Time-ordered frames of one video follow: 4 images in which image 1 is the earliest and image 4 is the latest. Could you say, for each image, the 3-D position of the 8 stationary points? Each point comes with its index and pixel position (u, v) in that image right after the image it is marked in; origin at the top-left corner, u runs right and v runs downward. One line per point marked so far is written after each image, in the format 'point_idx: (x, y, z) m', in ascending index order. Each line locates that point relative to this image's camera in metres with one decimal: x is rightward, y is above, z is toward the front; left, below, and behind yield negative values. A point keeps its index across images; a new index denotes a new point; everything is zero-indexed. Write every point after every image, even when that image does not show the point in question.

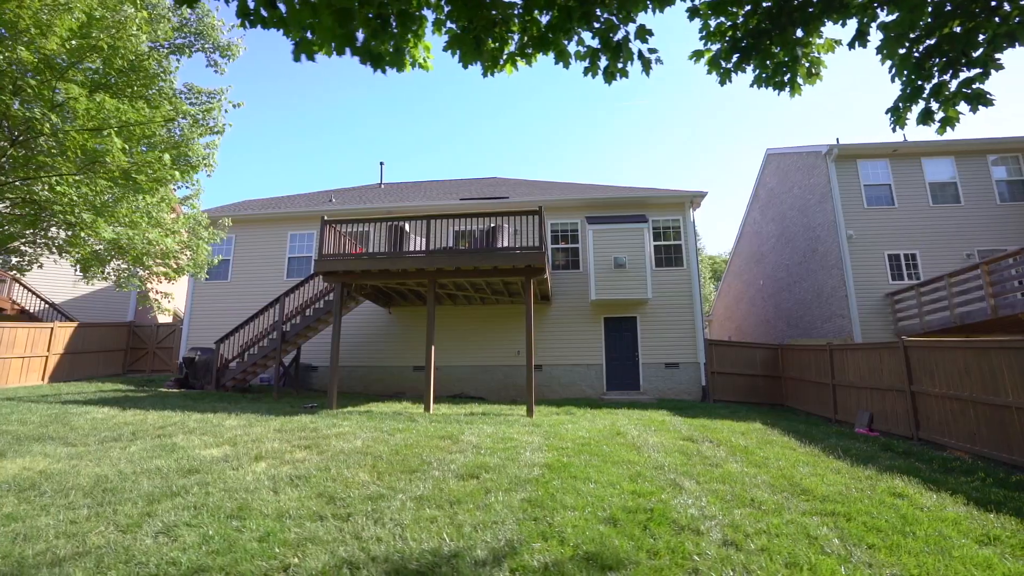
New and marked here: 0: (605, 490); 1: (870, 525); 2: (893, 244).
0: (+0.8, -1.8, +4.1) m
1: (+2.6, -1.7, +3.5) m
2: (+9.6, +1.1, +12.0) m
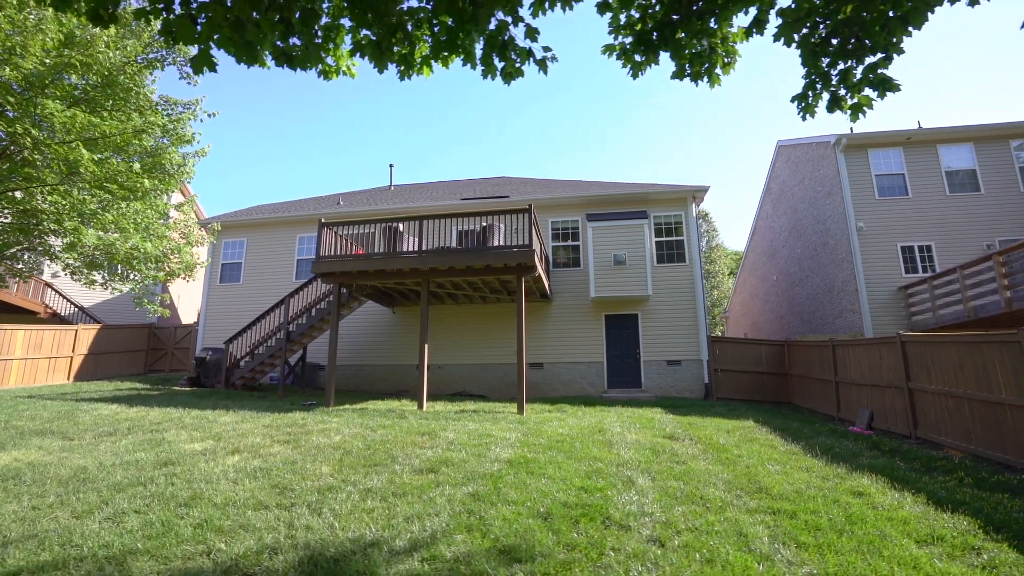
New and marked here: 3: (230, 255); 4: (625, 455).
0: (+0.4, -1.7, +4.2) m
1: (+2.2, -1.7, +3.4) m
2: (+9.5, +1.3, +11.5) m
3: (-8.2, +1.0, +13.9) m
4: (+1.3, -1.9, +5.4) m
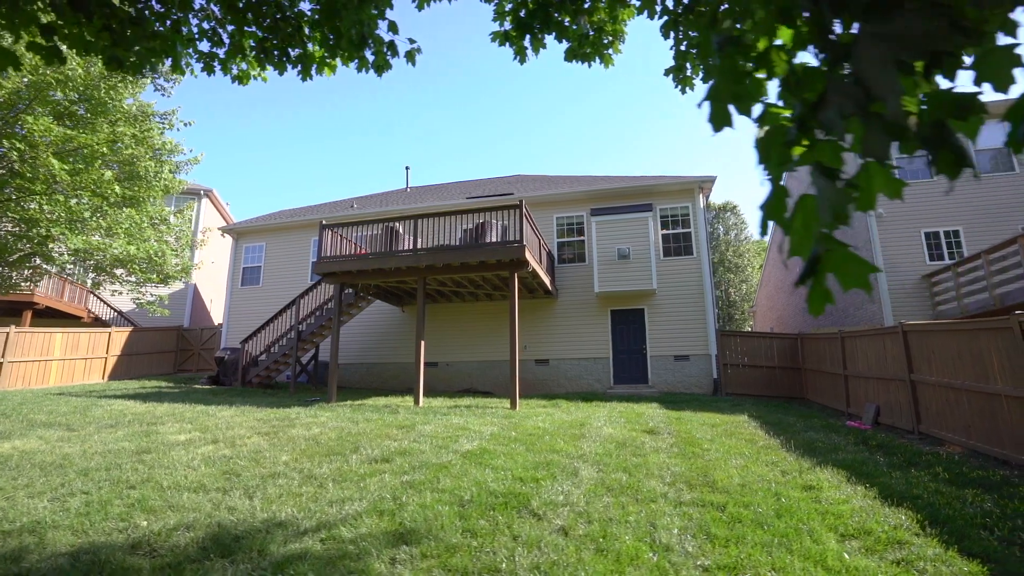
0: (-0.2, -1.6, +4.2) m
1: (+1.5, -1.6, +3.3) m
2: (+9.5, +1.5, +10.8) m
3: (-8.0, +0.9, +14.6) m
4: (+0.8, -1.8, +5.3) m
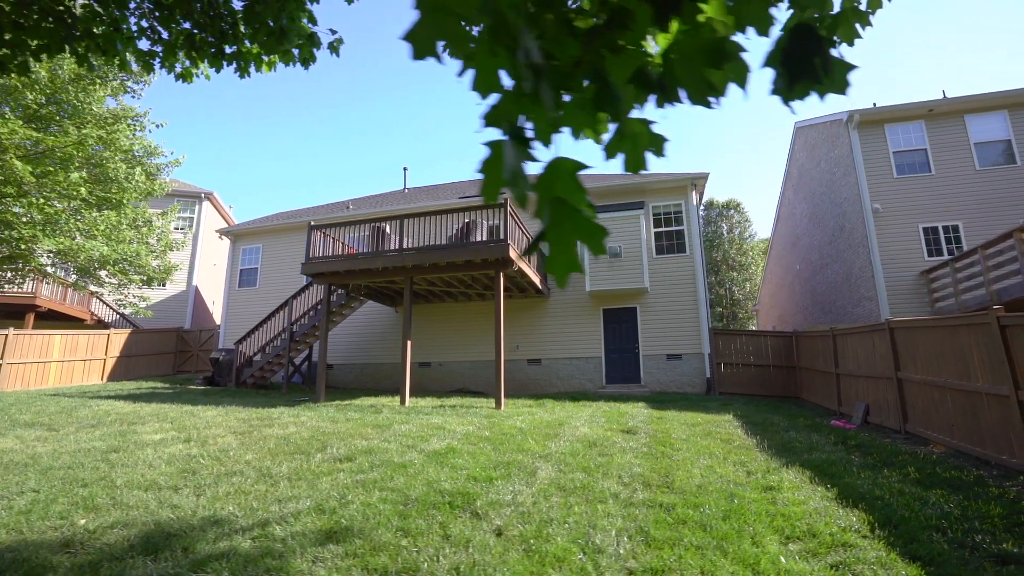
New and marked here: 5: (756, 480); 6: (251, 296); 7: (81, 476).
0: (-0.6, -1.6, +4.1) m
1: (+1.1, -1.5, +3.2) m
2: (+9.2, +1.6, +10.5) m
3: (-8.2, +0.9, +14.8) m
4: (+0.5, -1.8, +5.2) m
5: (+2.1, -1.6, +4.0) m
6: (-7.9, -0.3, +14.4) m
7: (-3.6, -1.6, +4.0) m
